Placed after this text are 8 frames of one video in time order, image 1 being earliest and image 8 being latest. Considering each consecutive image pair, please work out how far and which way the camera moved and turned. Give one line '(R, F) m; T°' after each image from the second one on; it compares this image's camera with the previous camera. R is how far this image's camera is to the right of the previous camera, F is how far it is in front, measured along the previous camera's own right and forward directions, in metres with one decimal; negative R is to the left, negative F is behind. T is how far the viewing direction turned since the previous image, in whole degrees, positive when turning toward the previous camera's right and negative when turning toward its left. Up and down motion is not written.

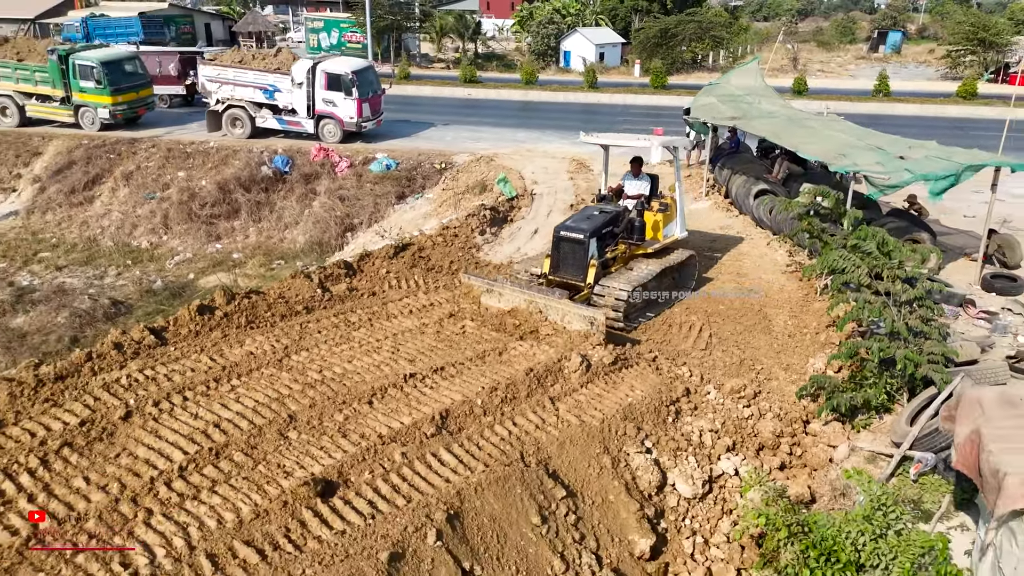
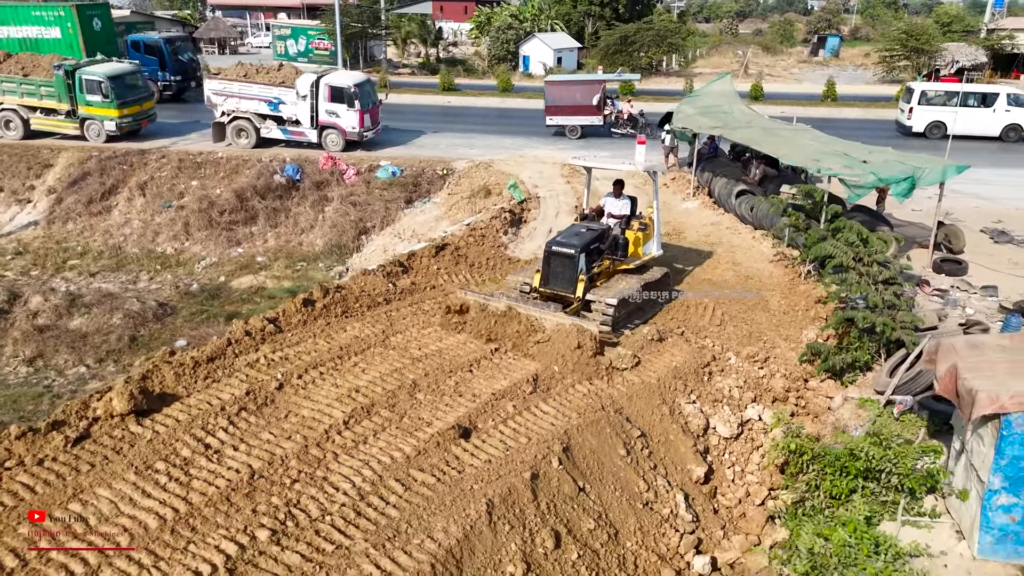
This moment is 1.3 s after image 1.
(-1.2, -1.4) m; +4°
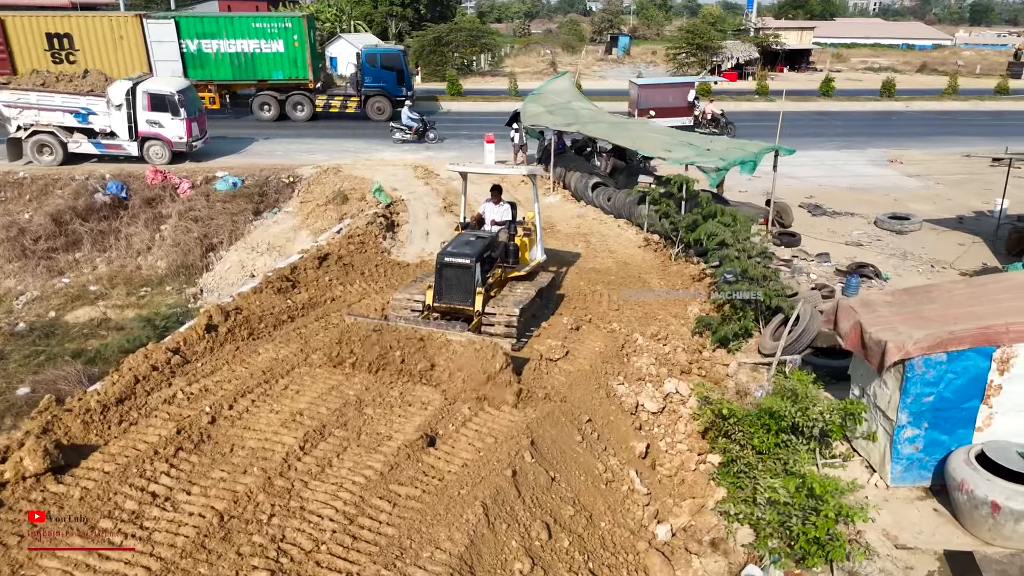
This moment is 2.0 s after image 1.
(-1.1, +0.1) m; +14°
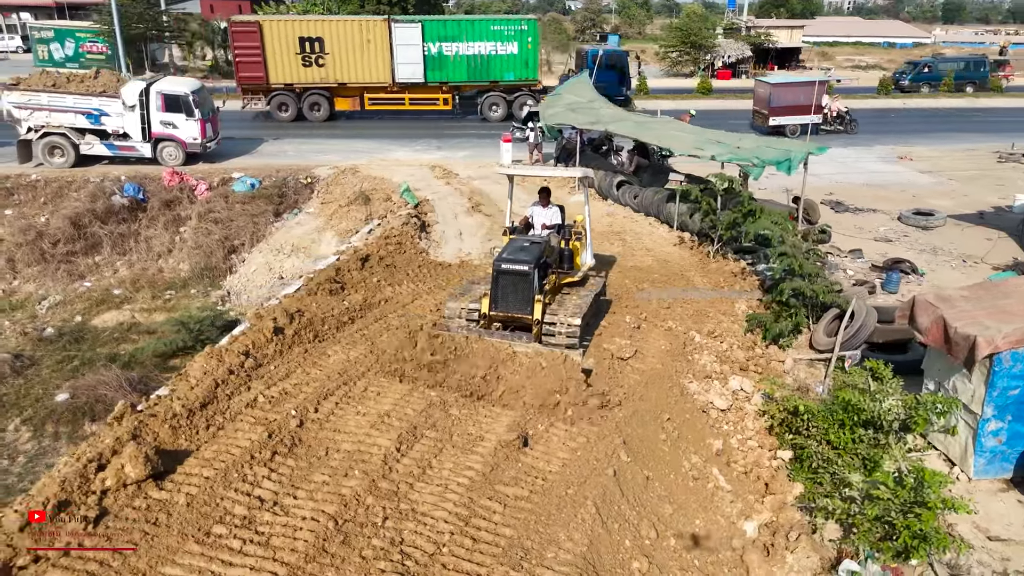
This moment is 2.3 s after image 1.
(-0.9, 0.0) m; +1°
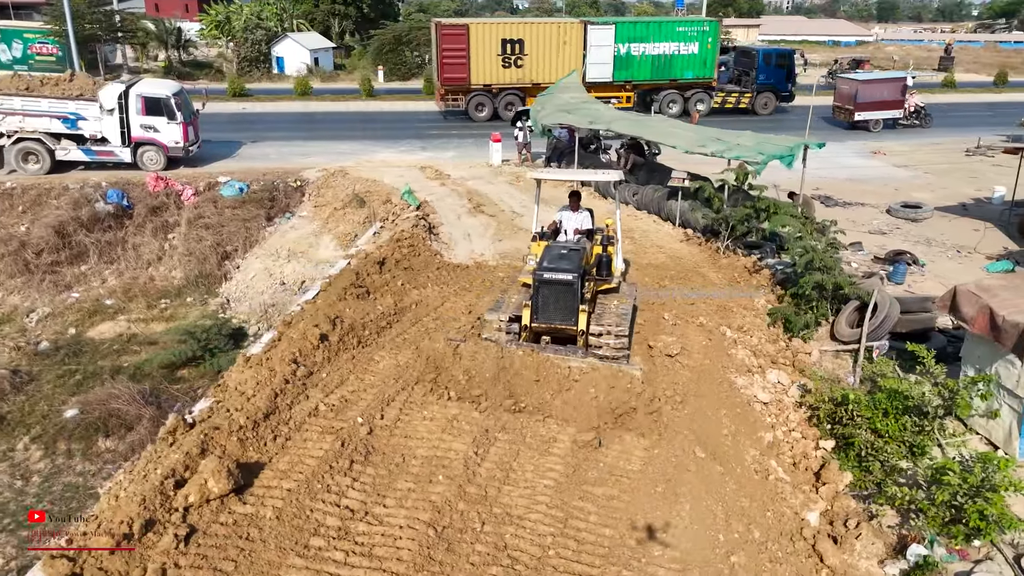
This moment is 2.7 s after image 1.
(-1.0, 0.0) m; +4°
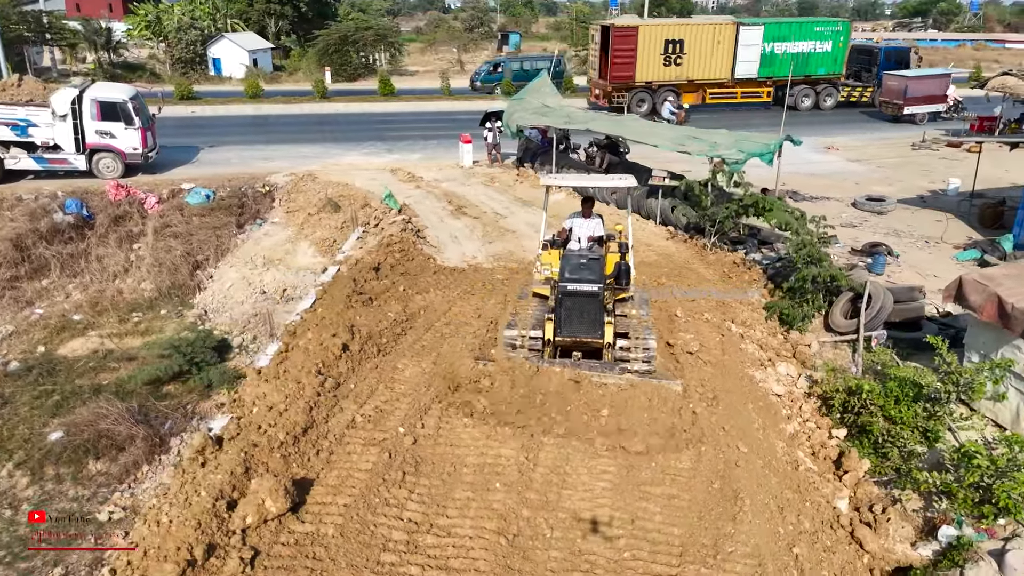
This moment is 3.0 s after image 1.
(-0.8, +0.1) m; +5°
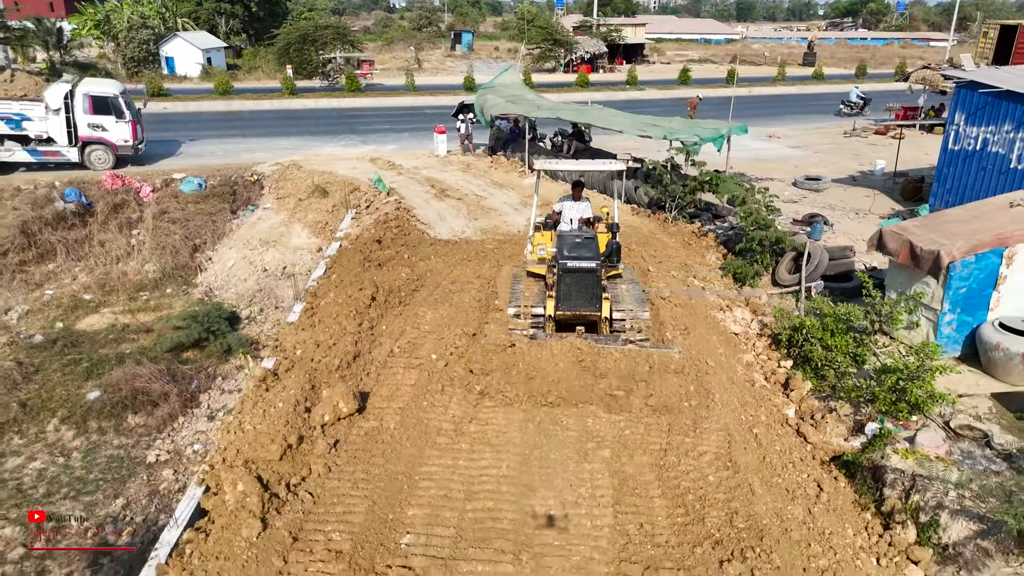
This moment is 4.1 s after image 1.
(-0.6, -1.3) m; +4°
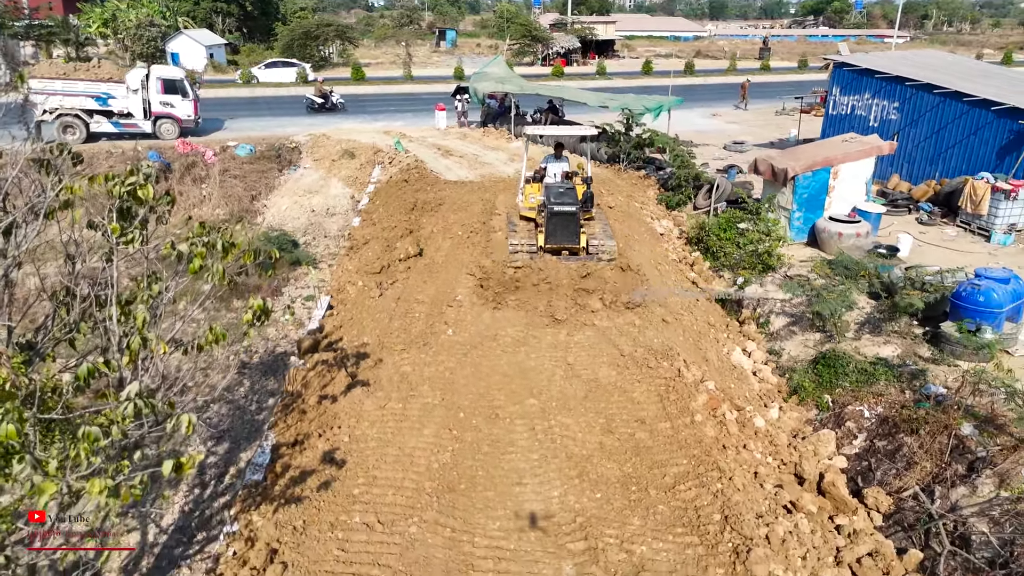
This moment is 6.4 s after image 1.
(-0.3, -4.3) m; +2°
